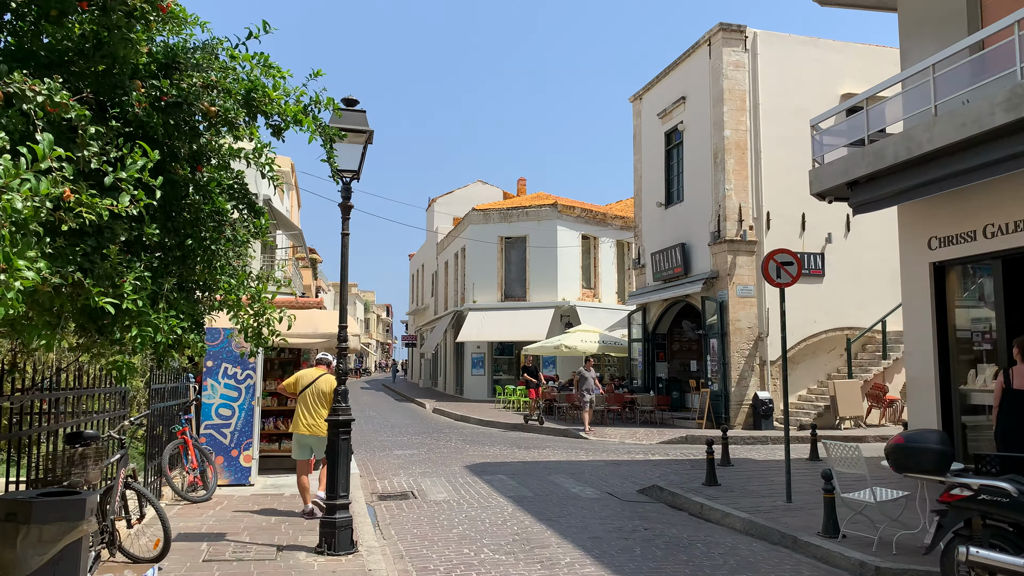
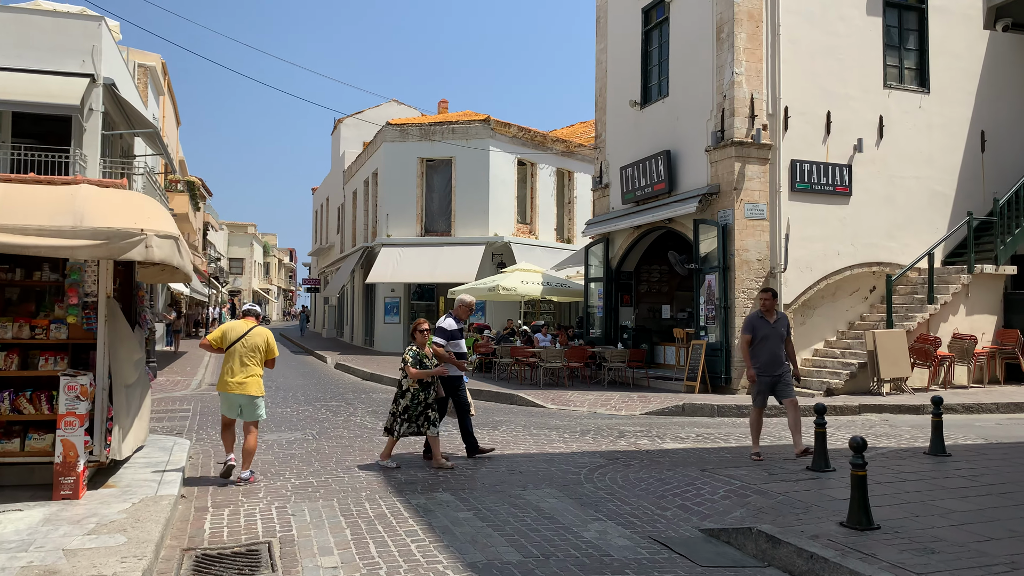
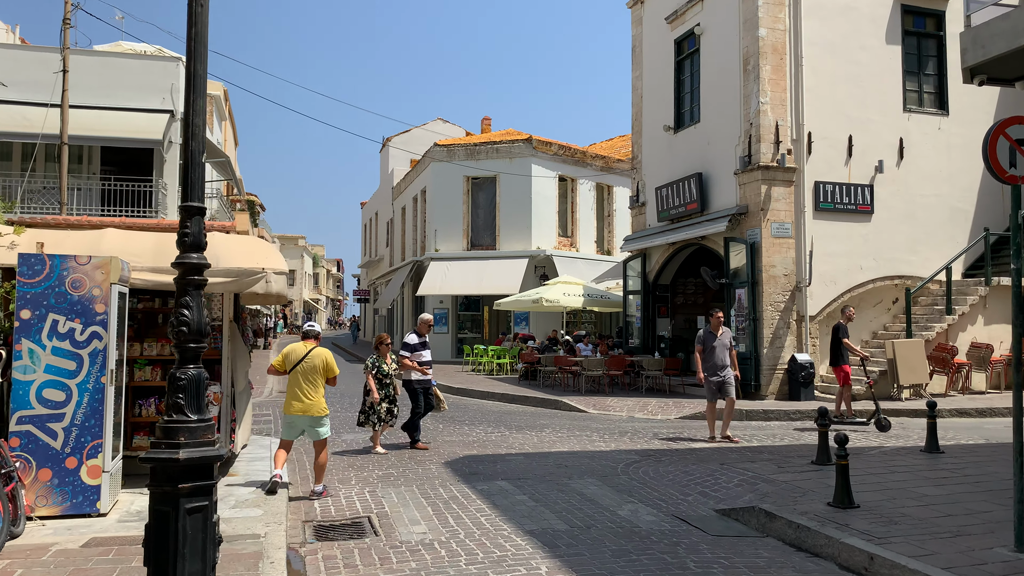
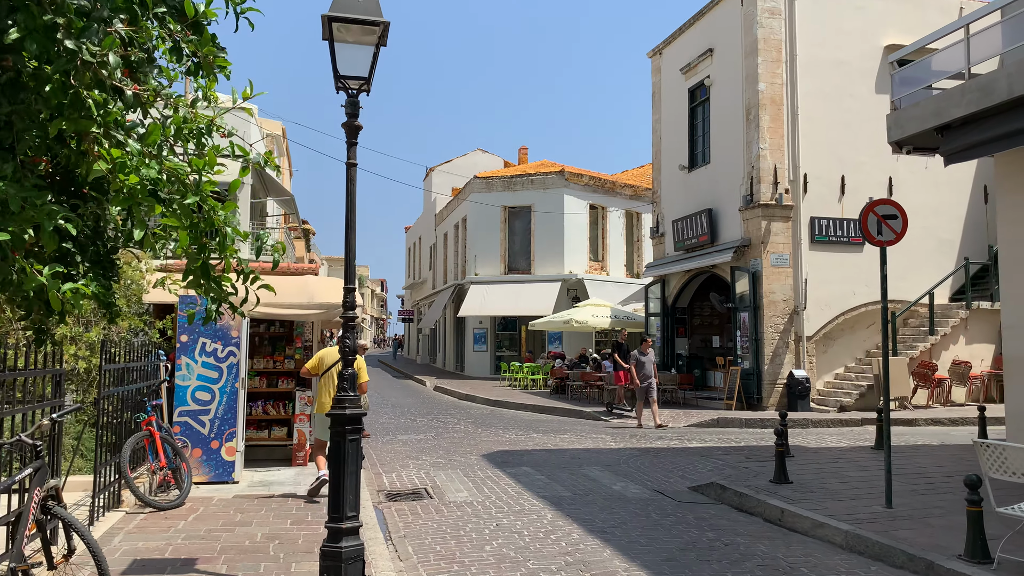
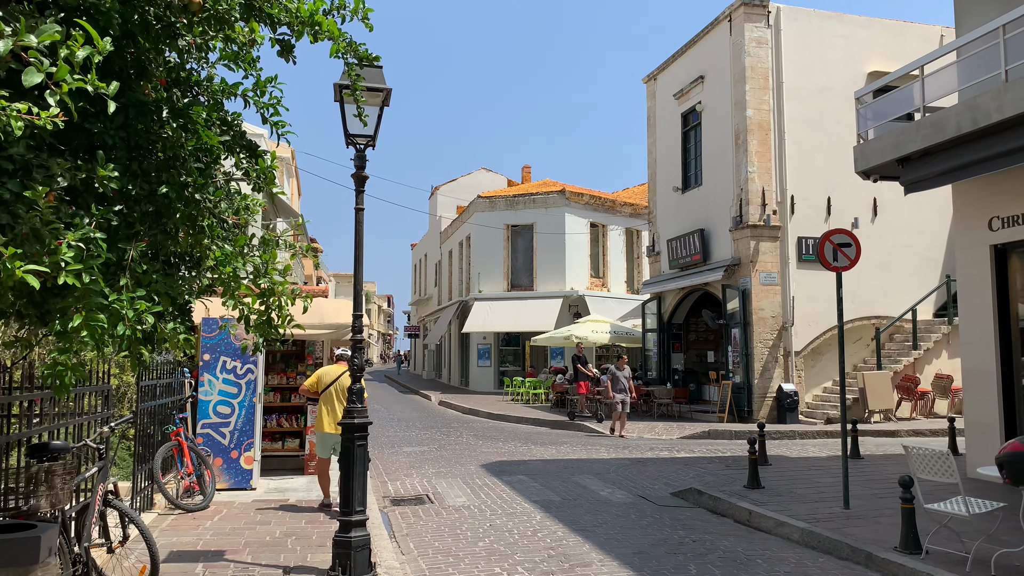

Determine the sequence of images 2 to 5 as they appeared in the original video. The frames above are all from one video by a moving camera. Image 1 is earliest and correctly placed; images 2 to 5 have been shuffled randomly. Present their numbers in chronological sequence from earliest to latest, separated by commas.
5, 4, 3, 2
